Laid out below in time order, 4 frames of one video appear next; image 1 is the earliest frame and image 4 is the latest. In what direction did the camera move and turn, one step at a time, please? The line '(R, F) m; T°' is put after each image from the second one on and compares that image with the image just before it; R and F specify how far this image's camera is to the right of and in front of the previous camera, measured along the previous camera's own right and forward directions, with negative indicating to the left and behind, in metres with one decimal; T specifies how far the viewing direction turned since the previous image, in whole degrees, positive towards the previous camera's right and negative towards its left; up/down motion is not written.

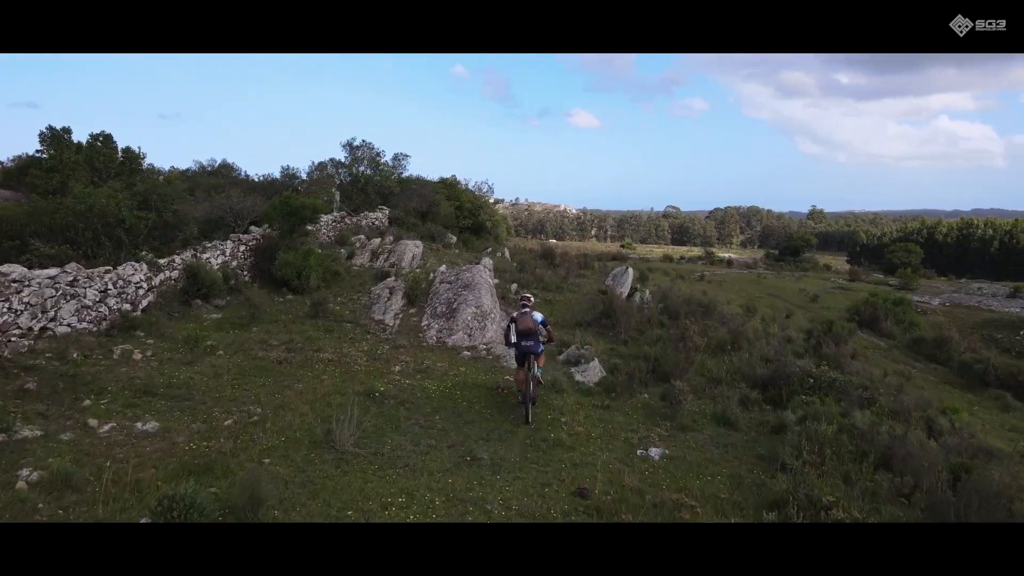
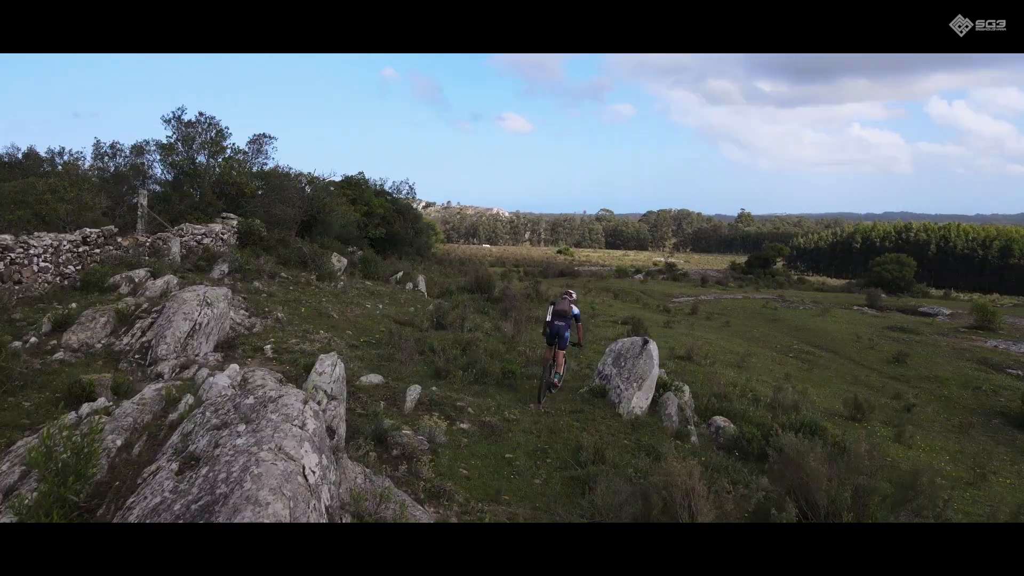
(+0.3, +7.5) m; +5°
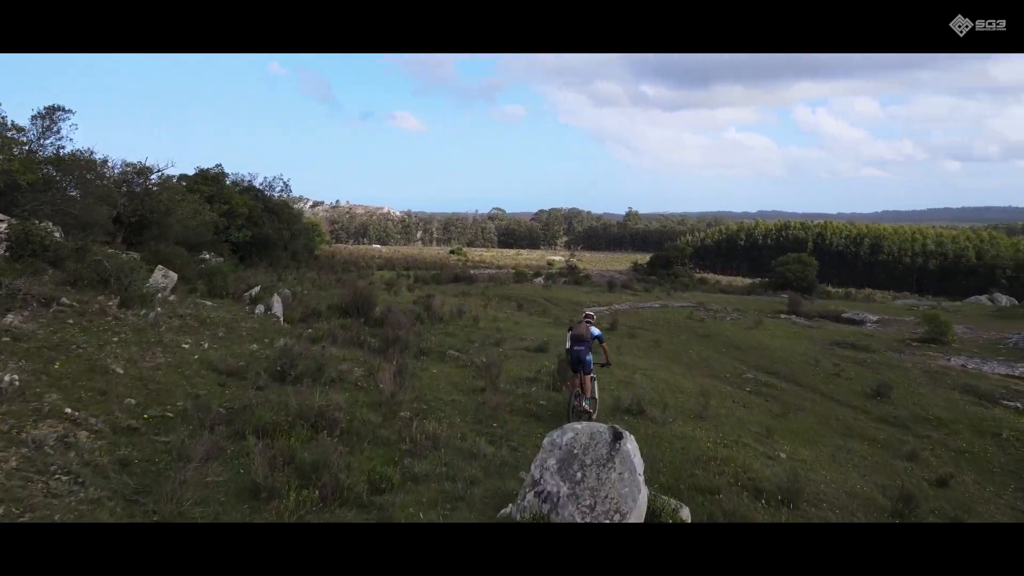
(+0.1, +3.2) m; +8°
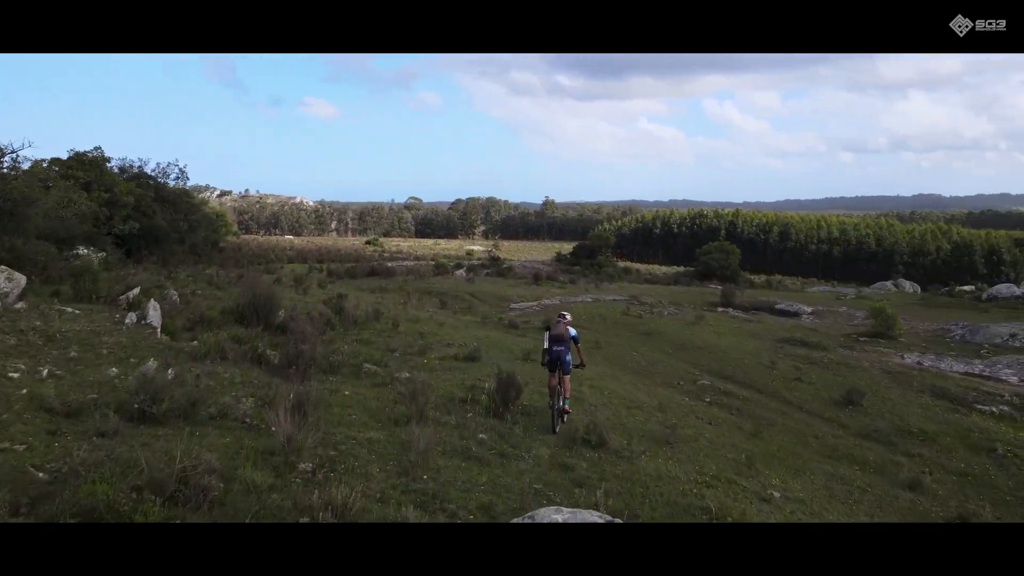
(-0.1, +1.5) m; +6°
